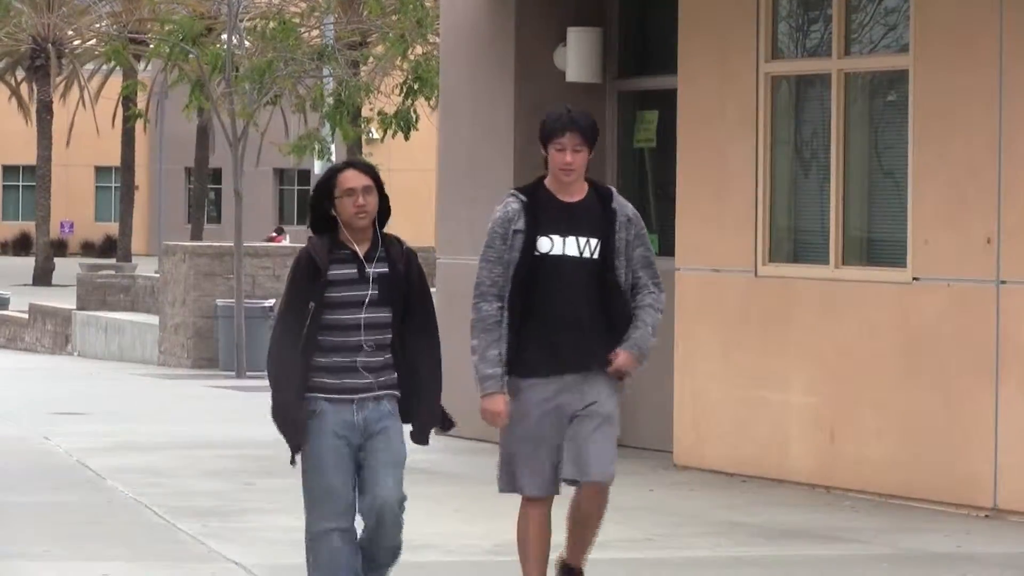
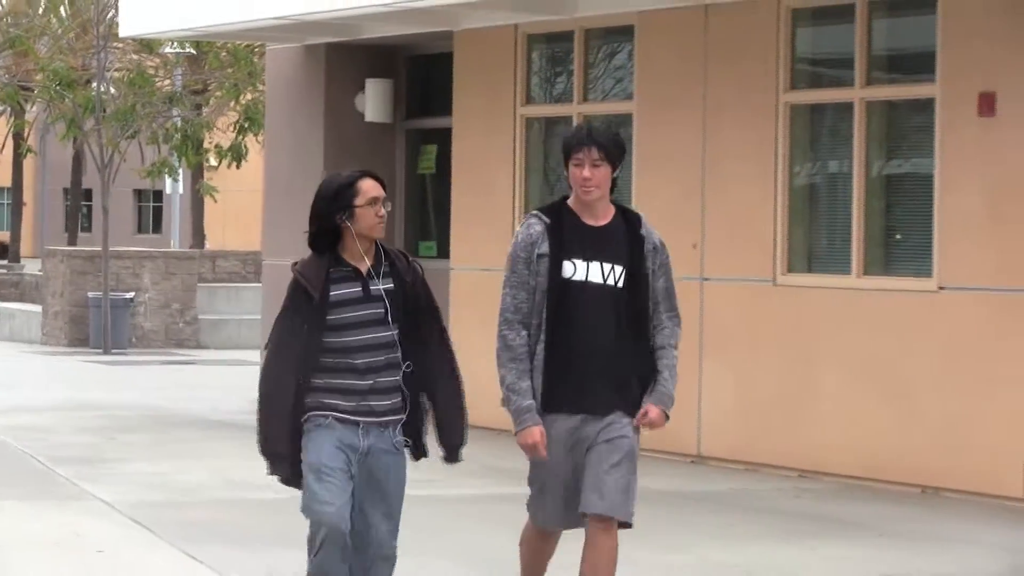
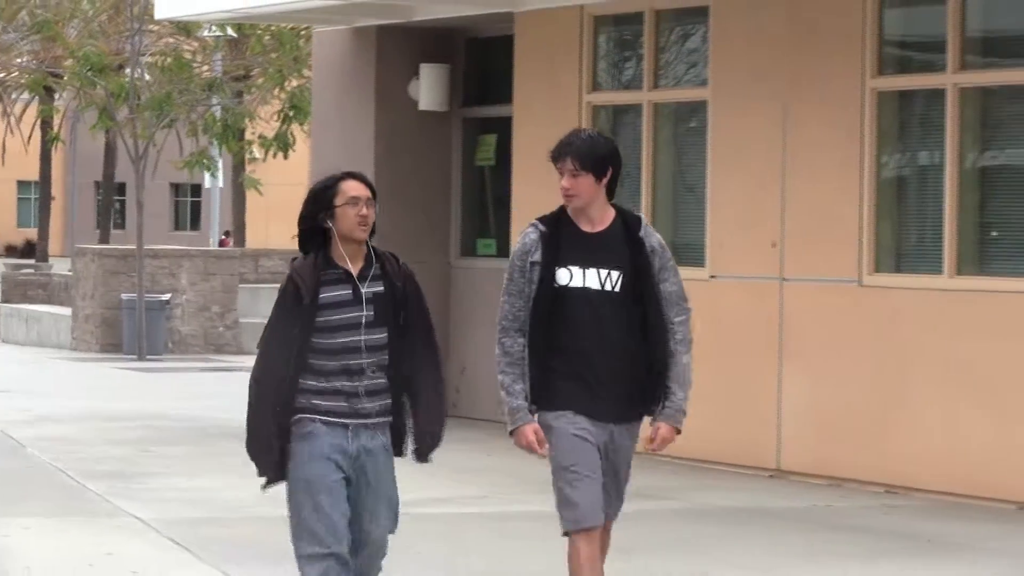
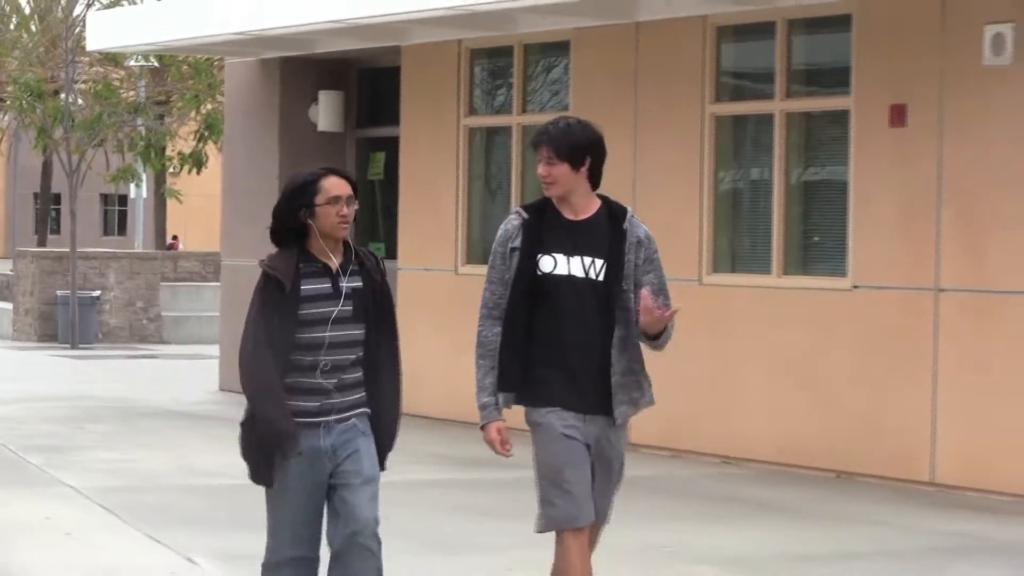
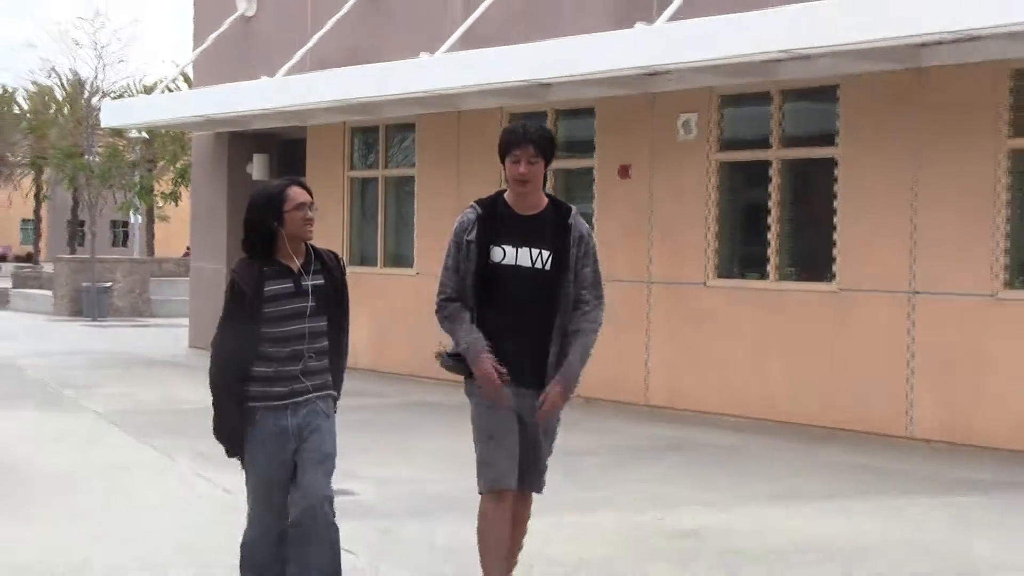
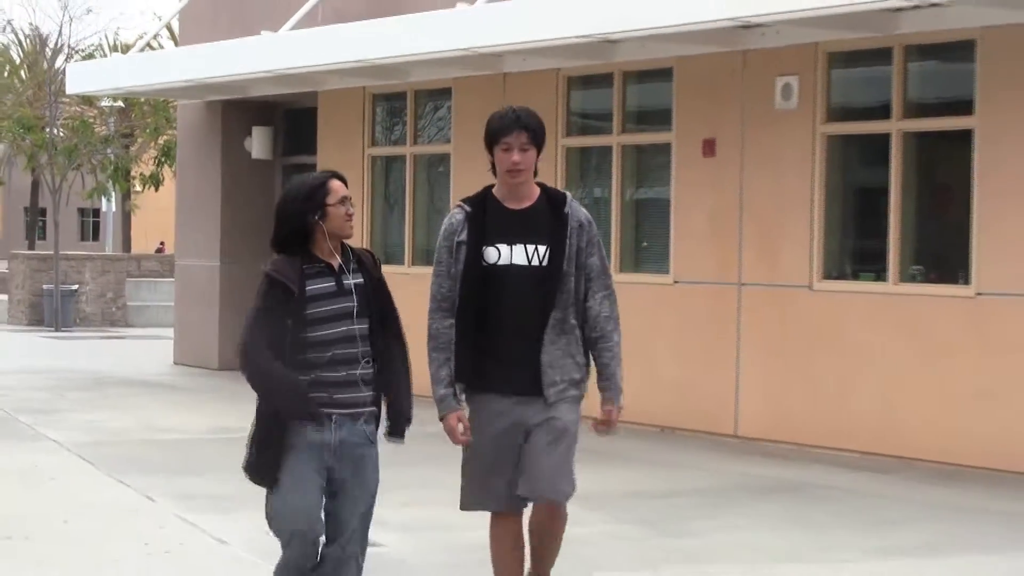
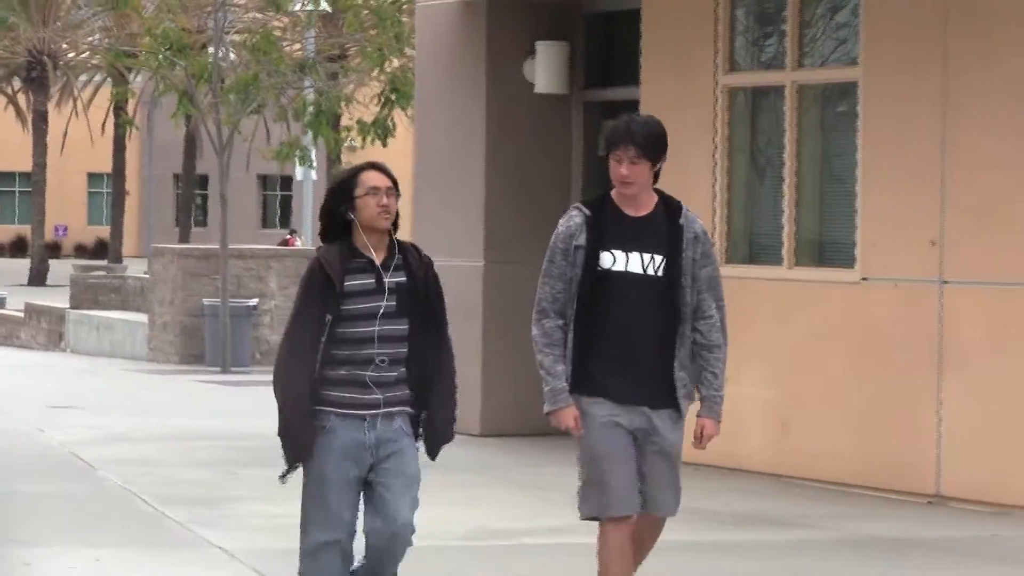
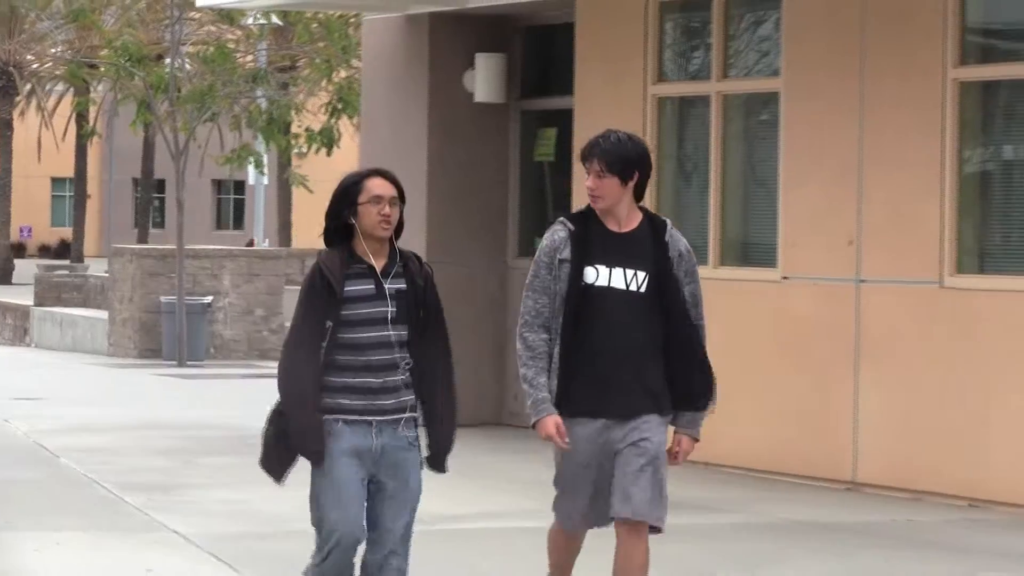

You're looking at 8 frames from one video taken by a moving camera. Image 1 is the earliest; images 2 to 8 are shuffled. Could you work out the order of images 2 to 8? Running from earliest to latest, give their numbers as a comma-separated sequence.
7, 8, 3, 2, 4, 6, 5
